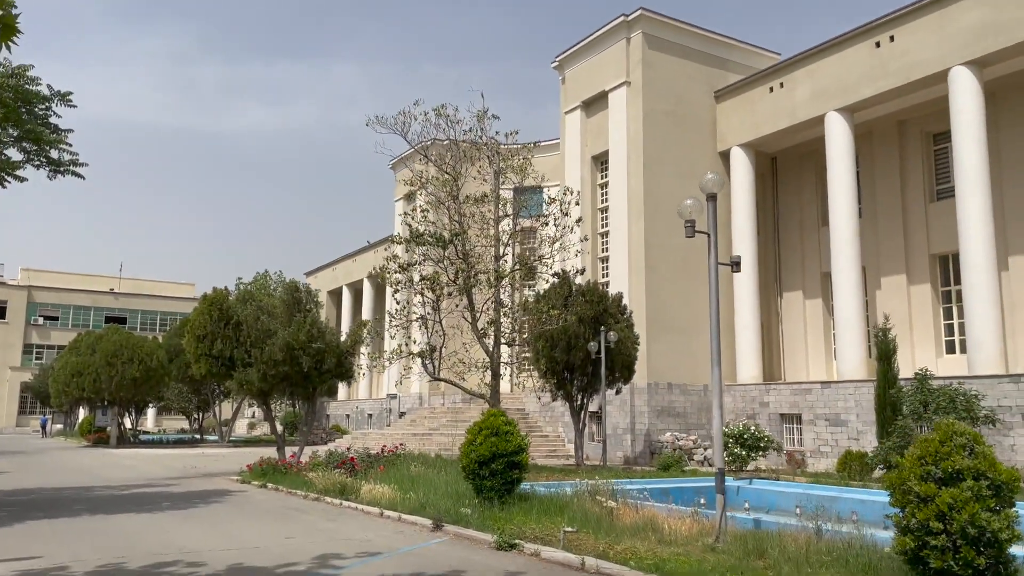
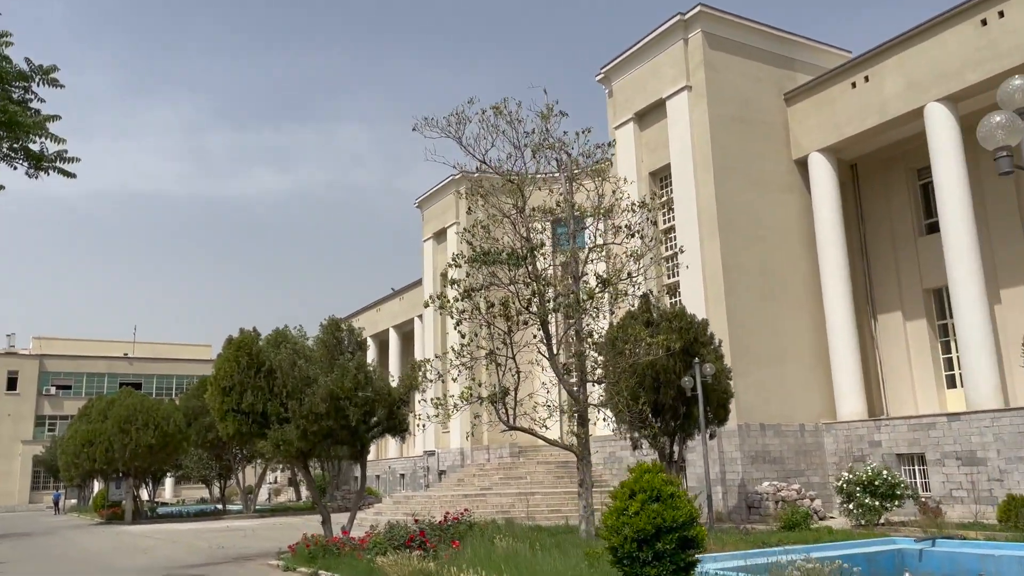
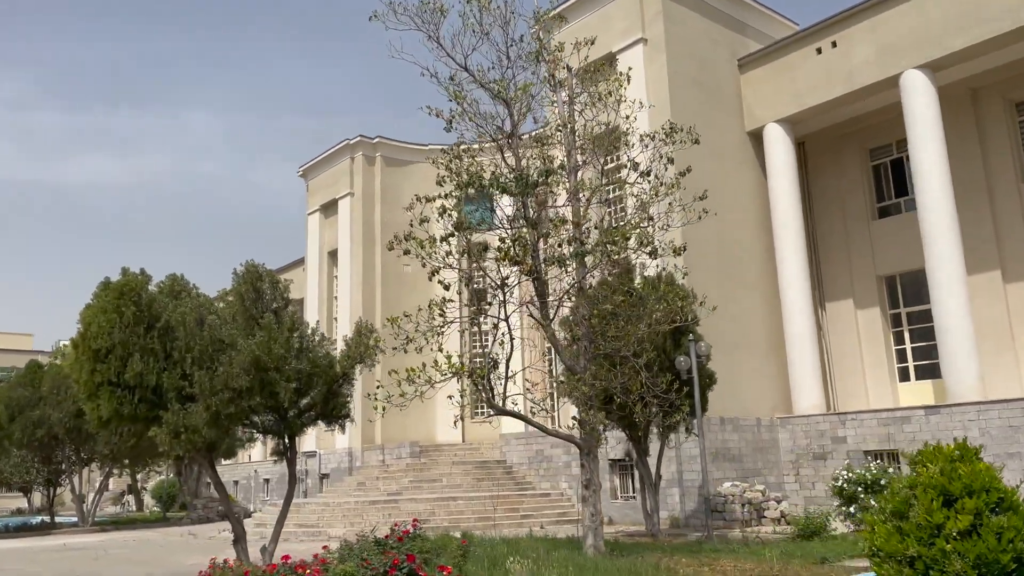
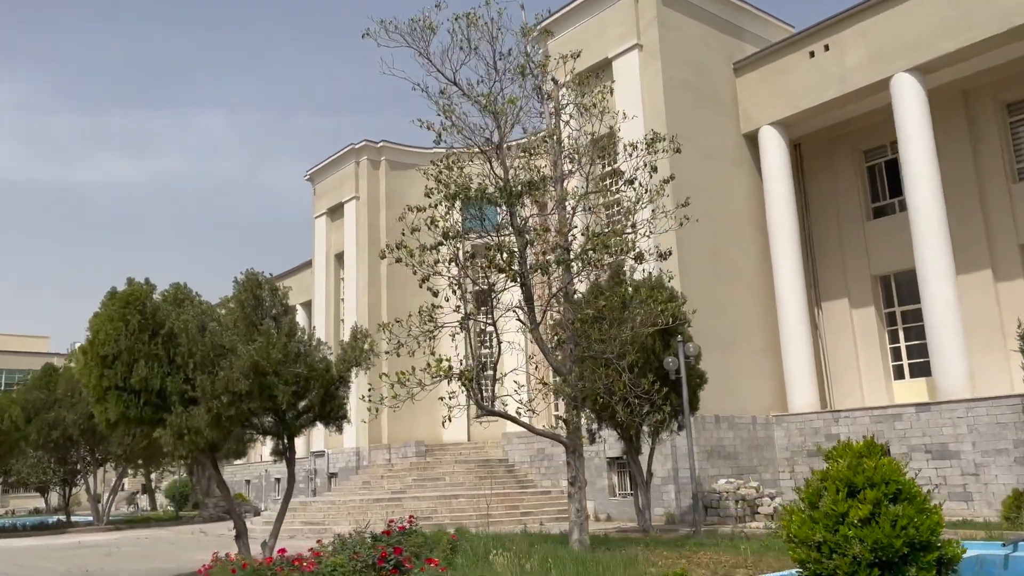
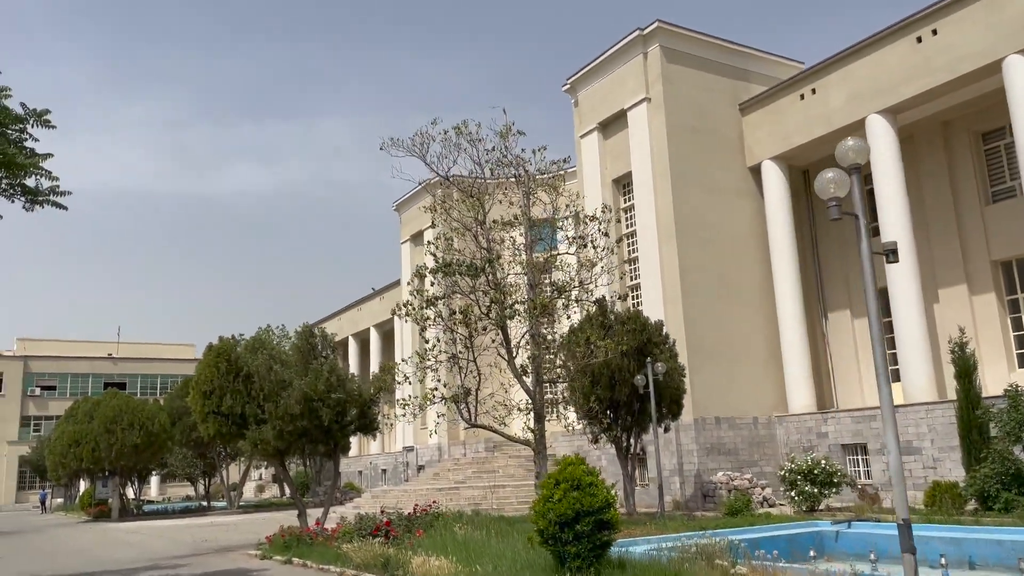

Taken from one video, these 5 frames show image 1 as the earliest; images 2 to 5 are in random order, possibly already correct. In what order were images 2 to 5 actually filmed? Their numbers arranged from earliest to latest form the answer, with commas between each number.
5, 2, 4, 3
